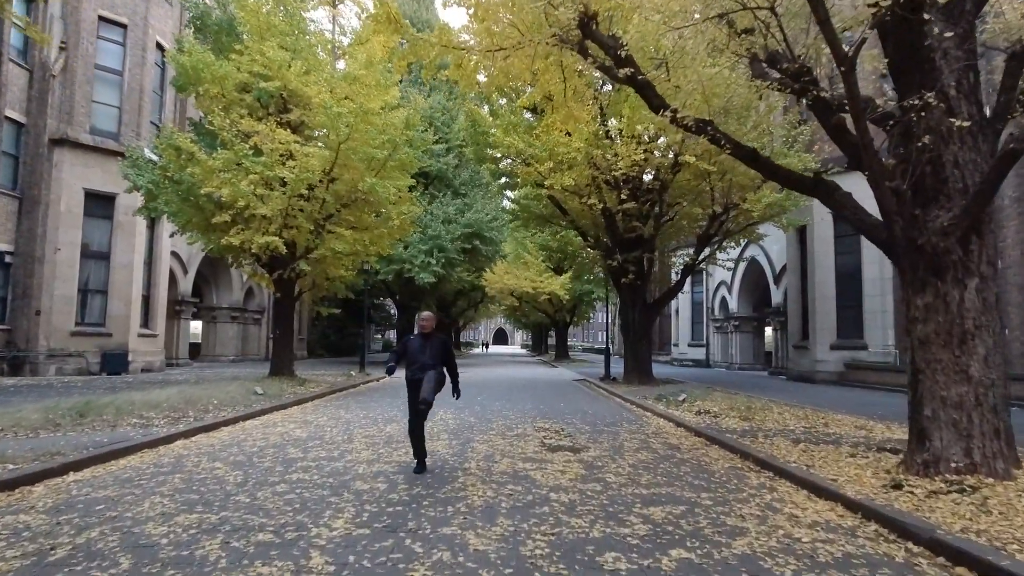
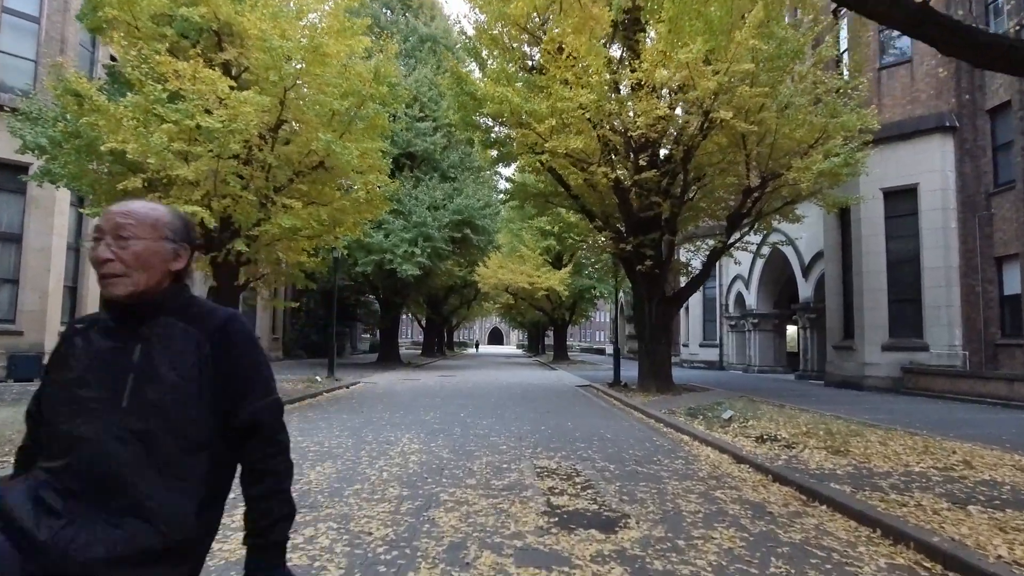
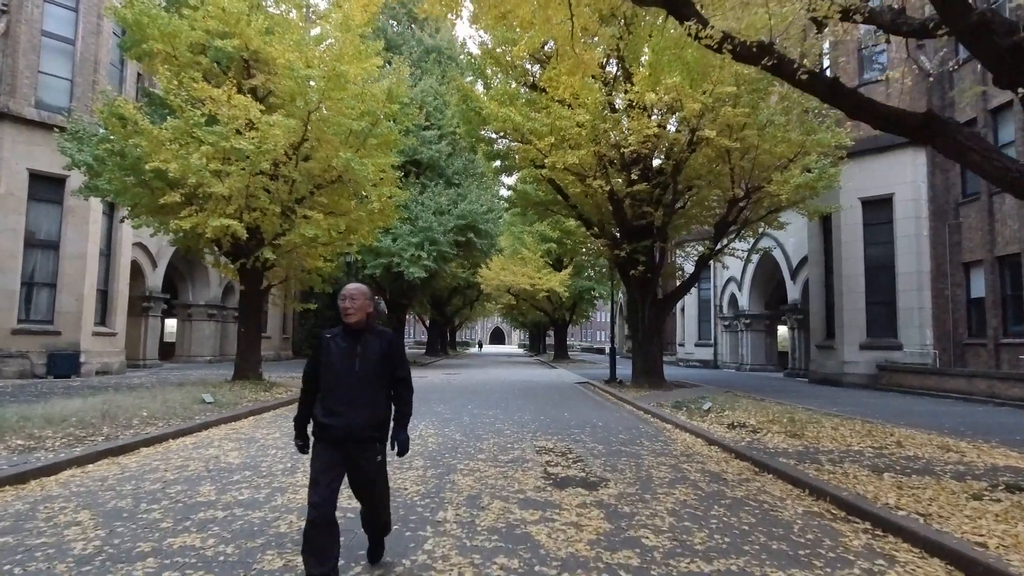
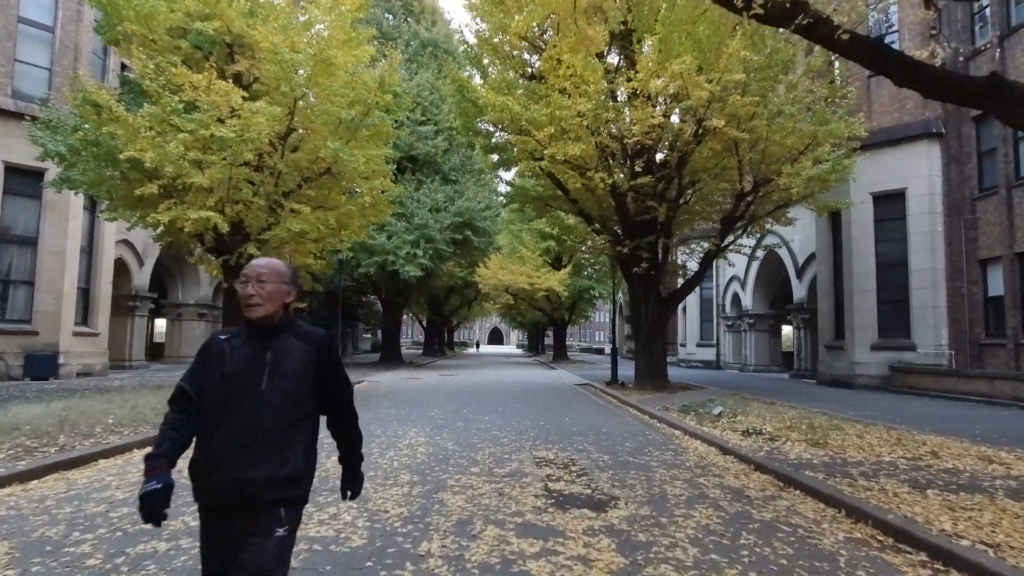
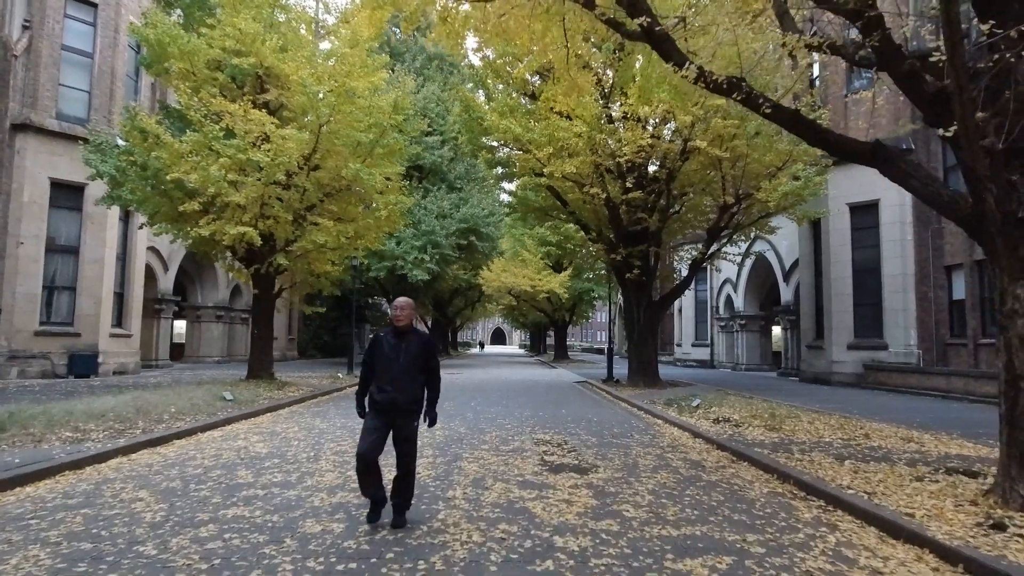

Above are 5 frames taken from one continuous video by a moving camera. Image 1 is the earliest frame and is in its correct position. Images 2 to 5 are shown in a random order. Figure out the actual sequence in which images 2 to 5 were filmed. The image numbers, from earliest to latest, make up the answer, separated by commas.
5, 3, 4, 2
